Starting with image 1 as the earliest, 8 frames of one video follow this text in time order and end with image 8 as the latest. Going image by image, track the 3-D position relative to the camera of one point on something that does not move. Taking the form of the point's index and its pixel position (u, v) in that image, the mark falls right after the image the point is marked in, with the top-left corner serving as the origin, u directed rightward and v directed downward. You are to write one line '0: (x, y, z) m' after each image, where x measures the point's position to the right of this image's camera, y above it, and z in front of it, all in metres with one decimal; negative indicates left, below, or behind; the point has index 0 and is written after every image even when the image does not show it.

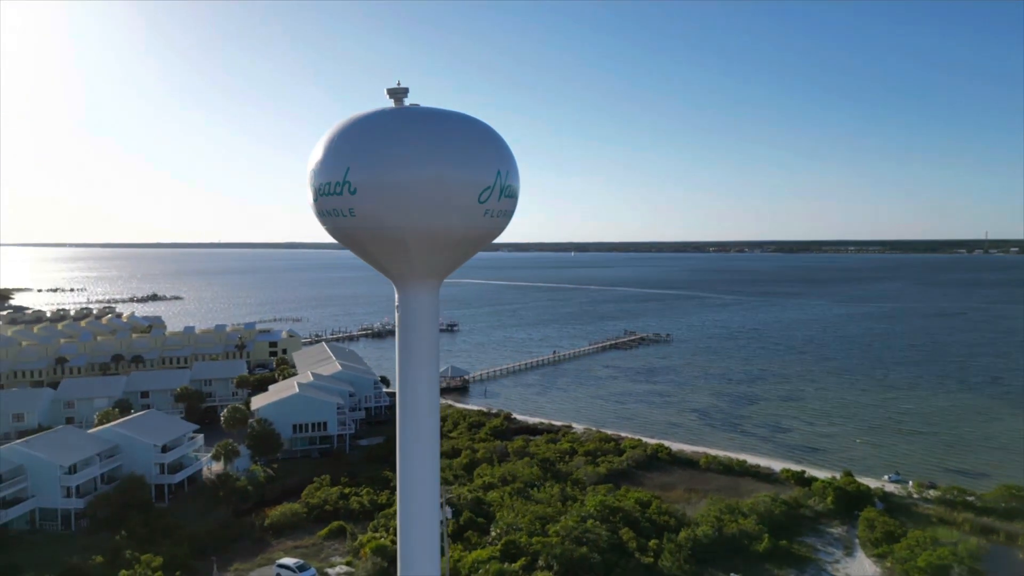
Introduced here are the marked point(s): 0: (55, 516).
0: (-11.2, -5.6, +18.1) m
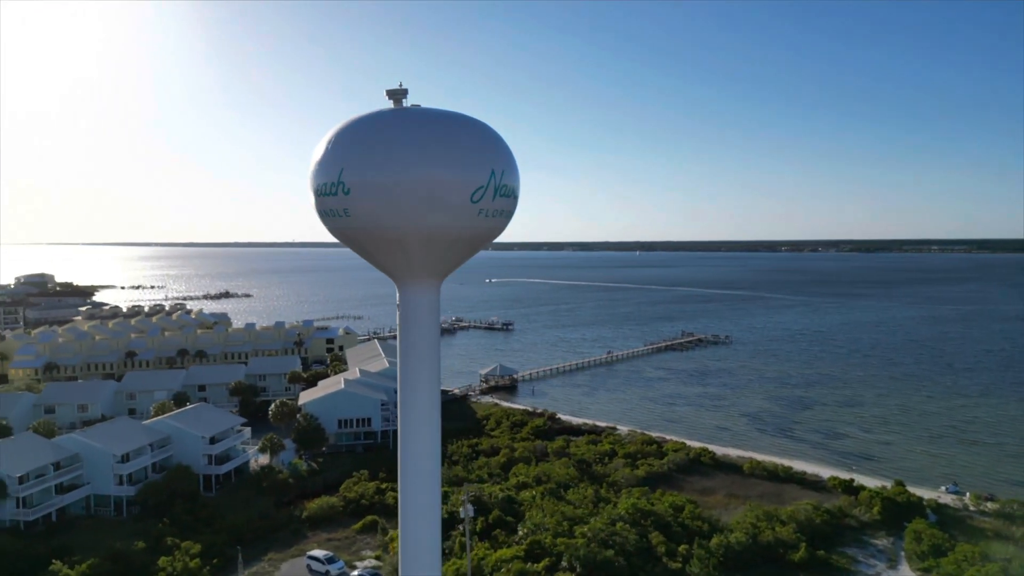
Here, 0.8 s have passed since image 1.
0: (-10.4, -5.5, +19.0) m
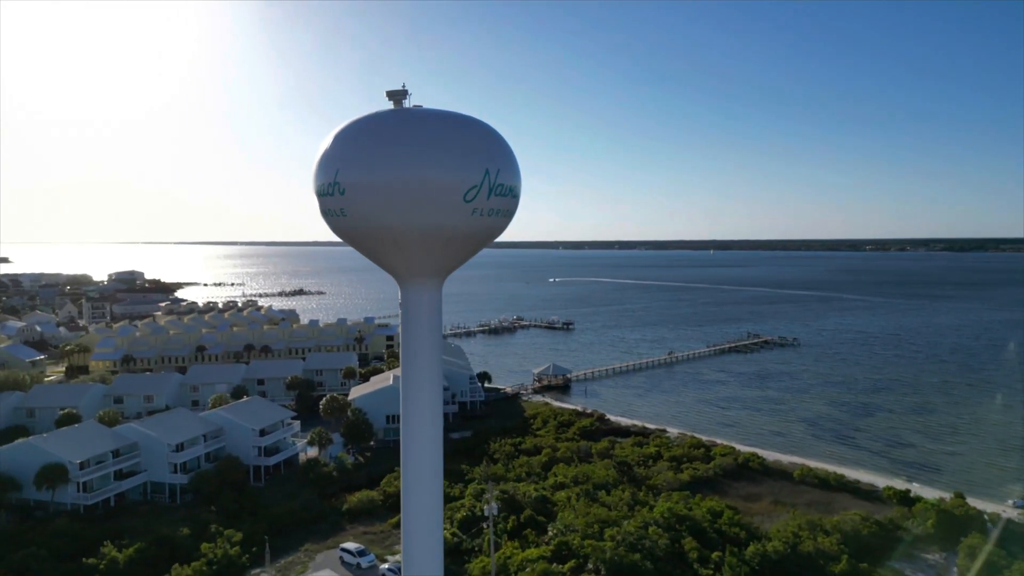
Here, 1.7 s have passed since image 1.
0: (-9.4, -5.4, +20.0) m
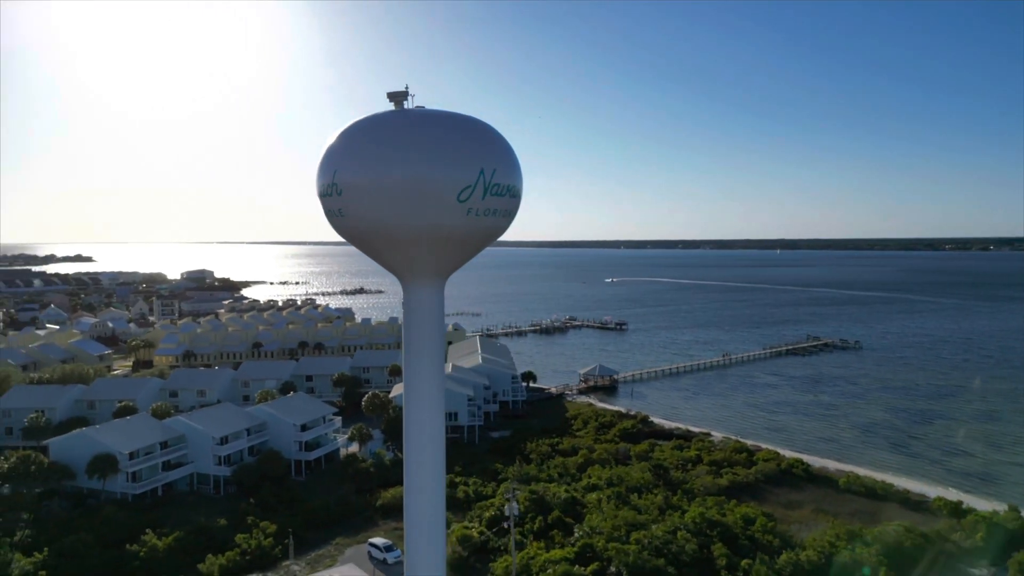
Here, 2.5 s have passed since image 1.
0: (-8.5, -5.4, +20.7) m
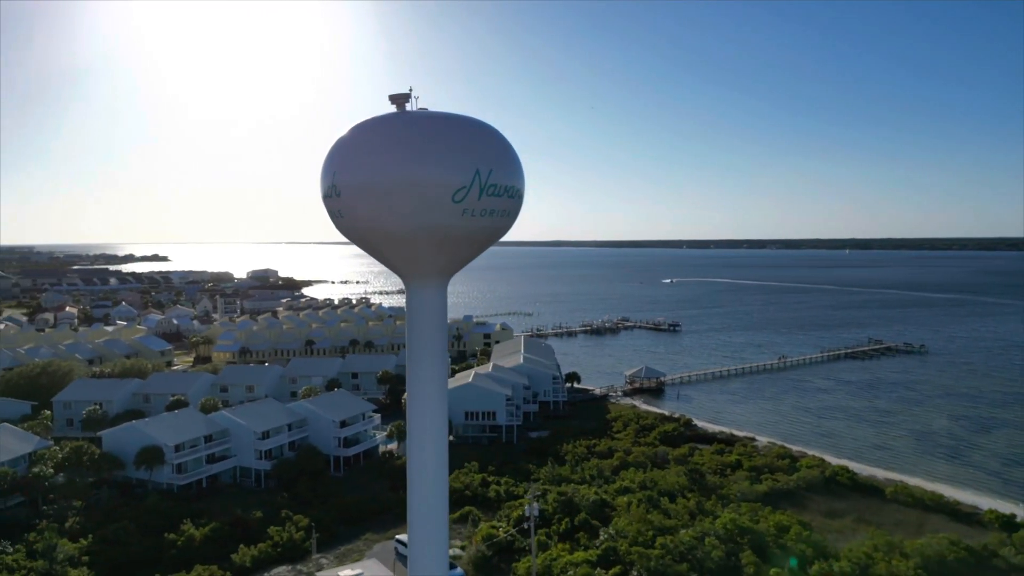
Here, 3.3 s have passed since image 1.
0: (-7.5, -5.3, +21.3) m
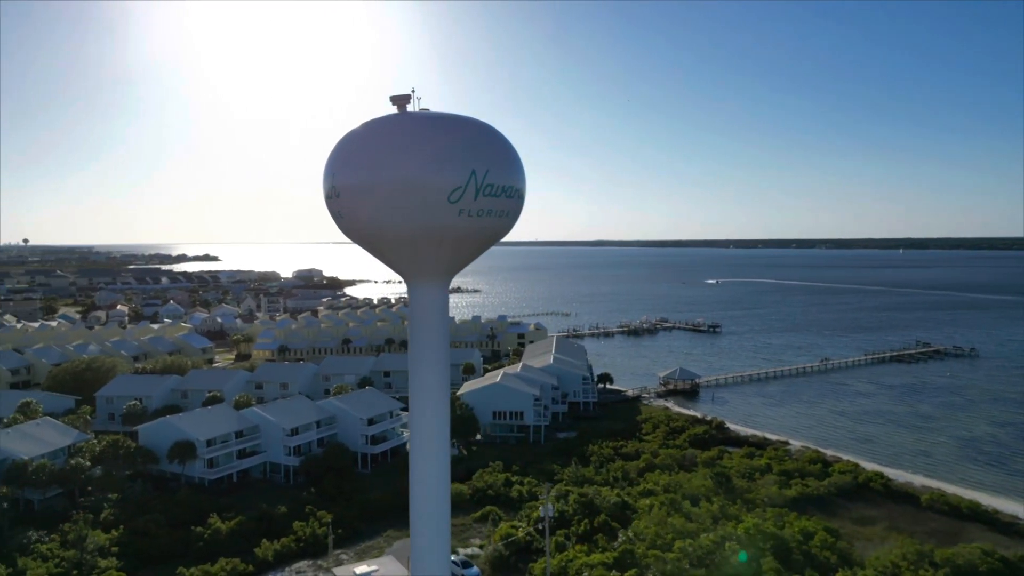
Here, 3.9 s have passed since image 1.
0: (-6.8, -5.3, +21.7) m
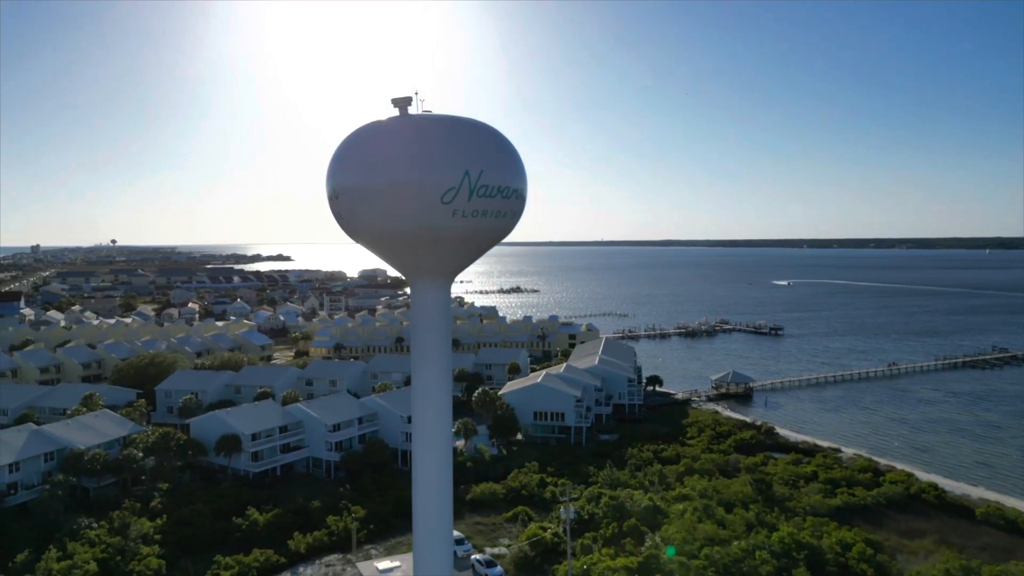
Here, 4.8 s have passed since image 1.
0: (-5.7, -5.3, +22.2) m
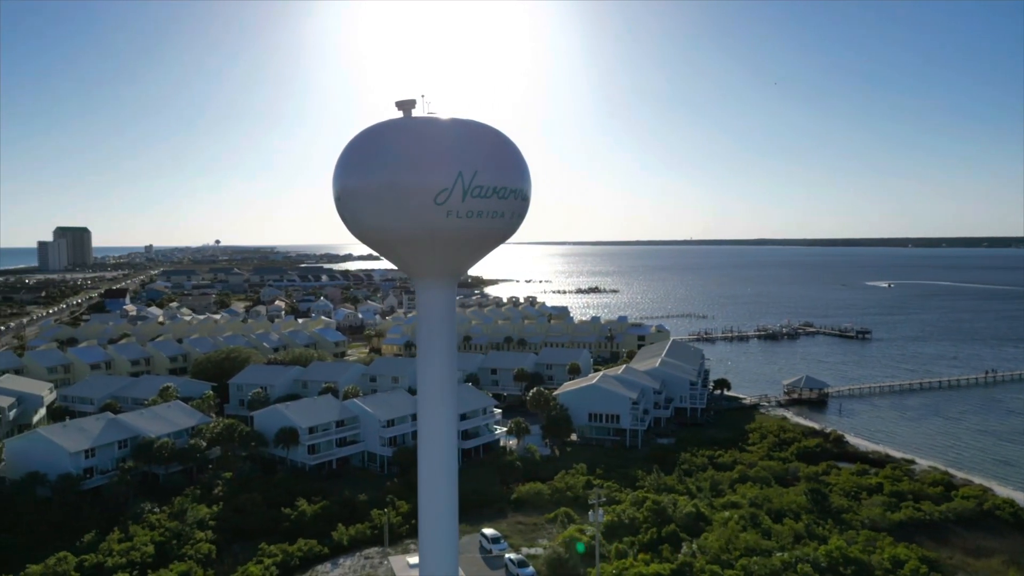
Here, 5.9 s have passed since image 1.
0: (-4.2, -5.3, +22.8) m
